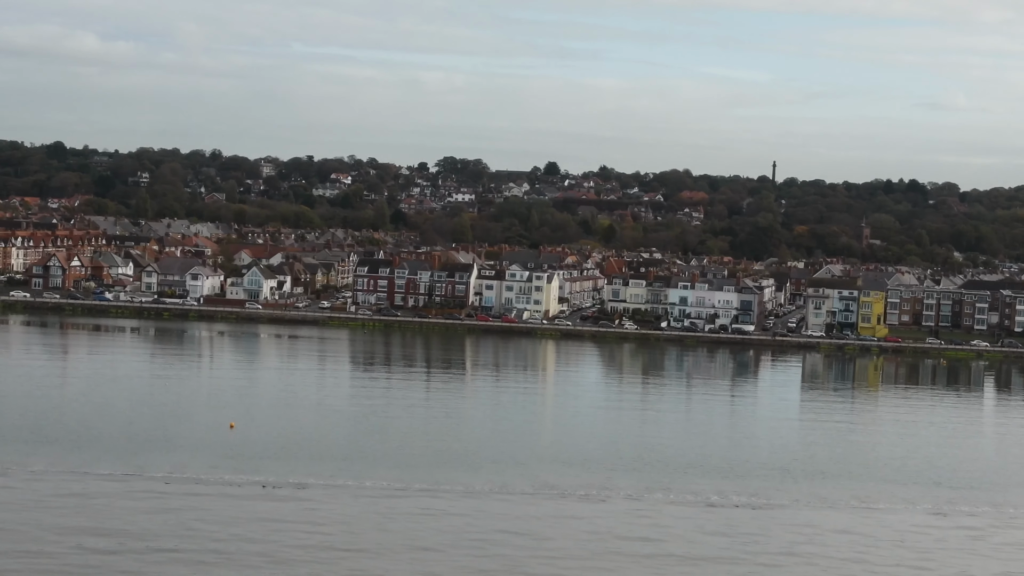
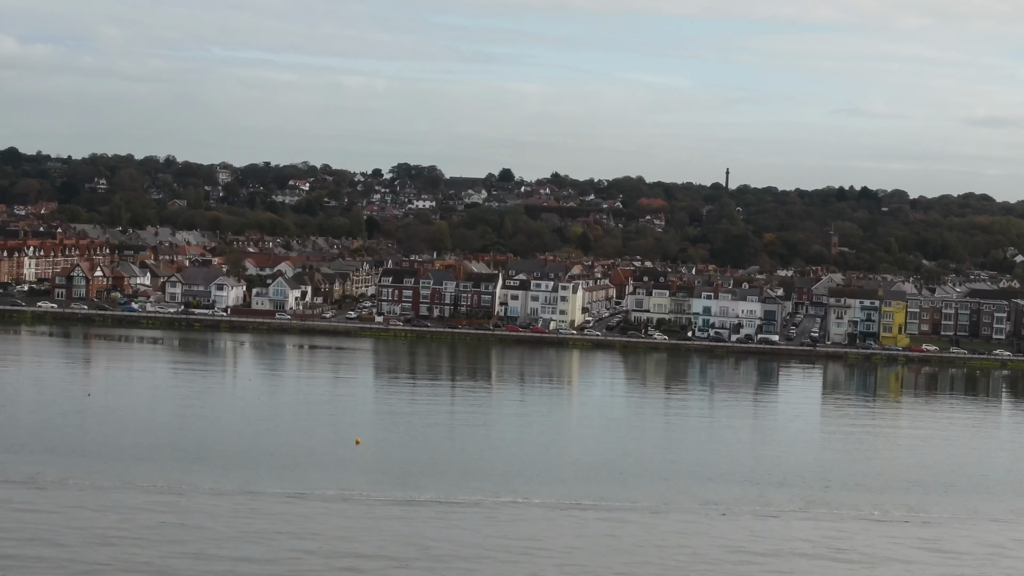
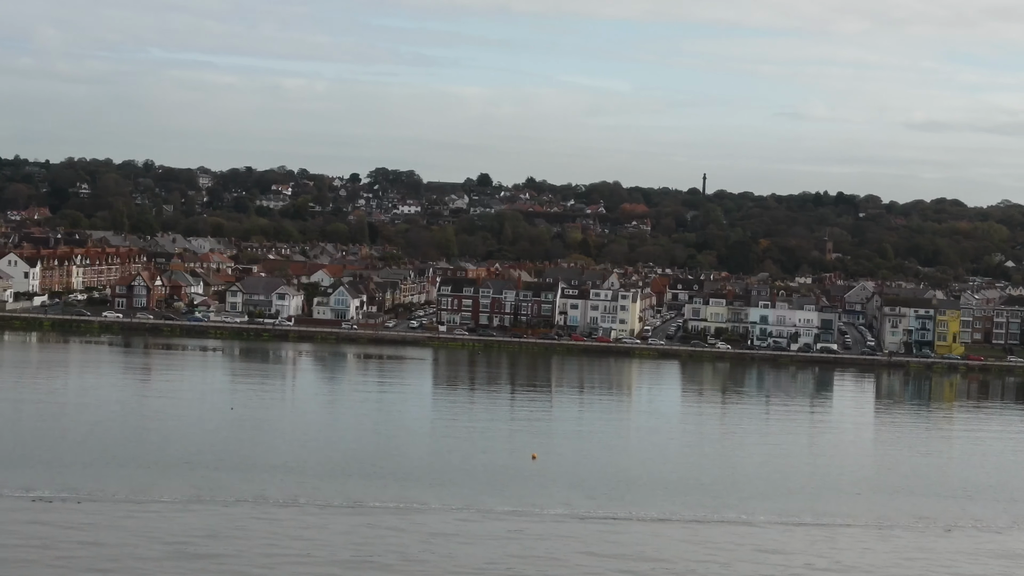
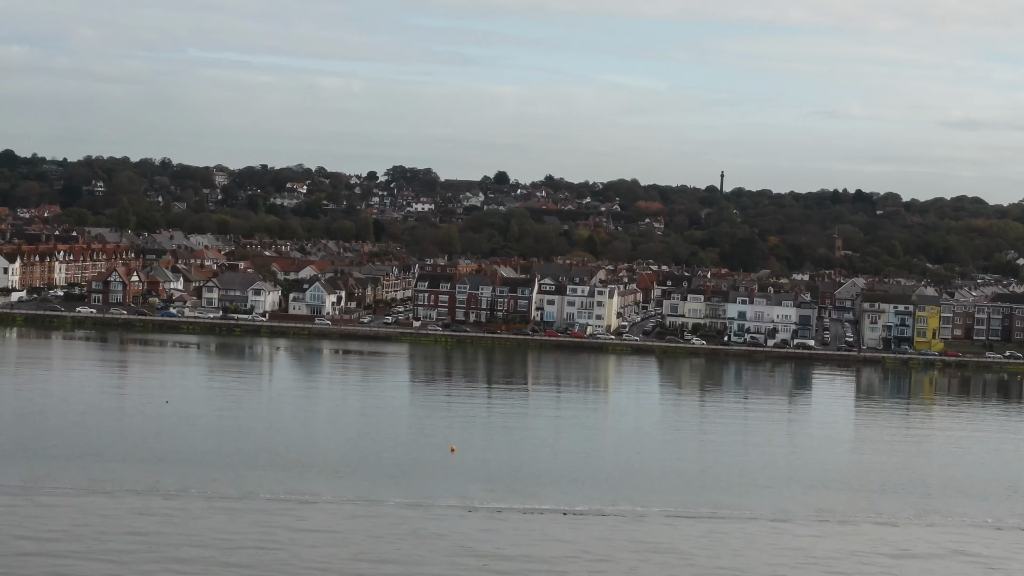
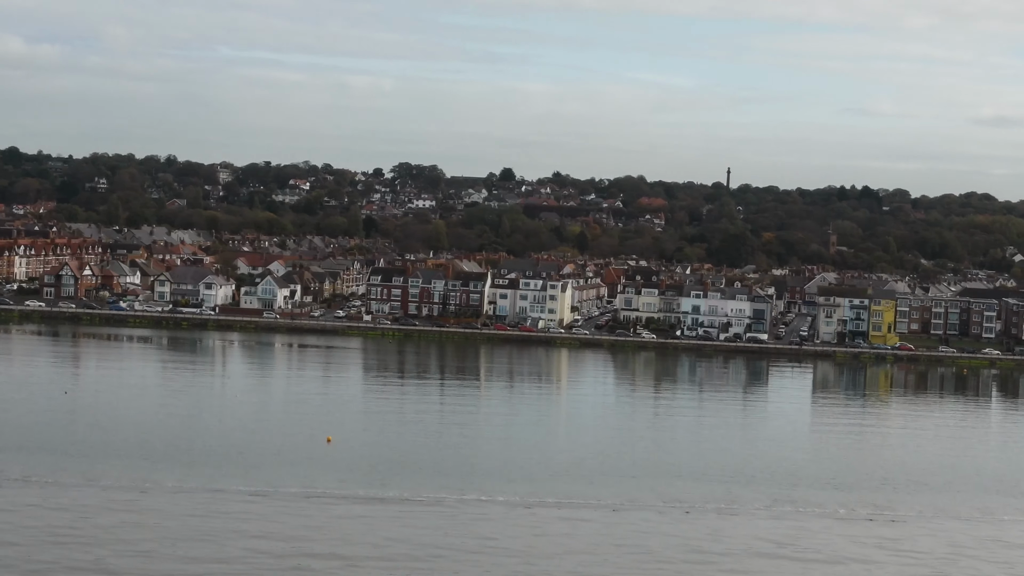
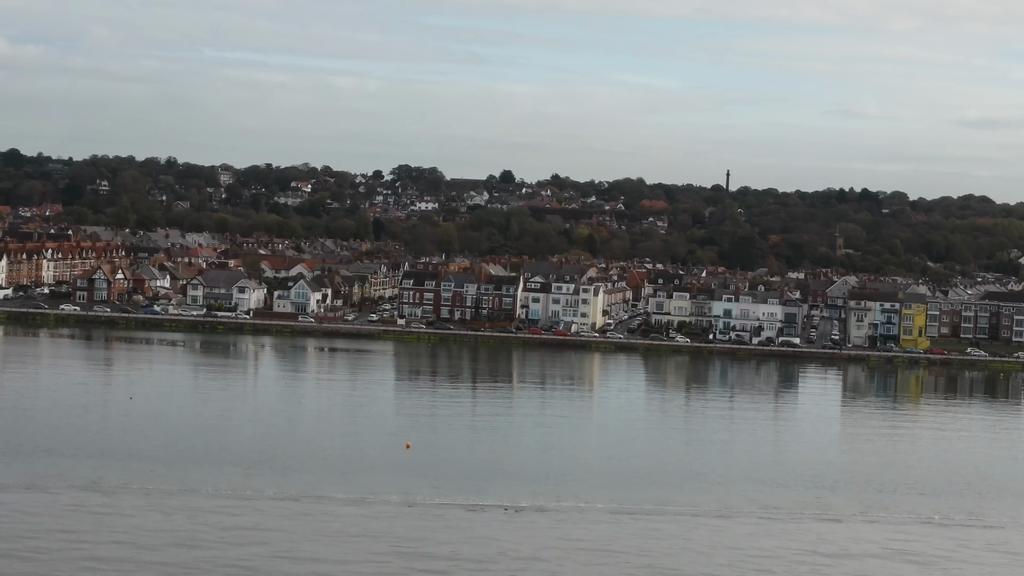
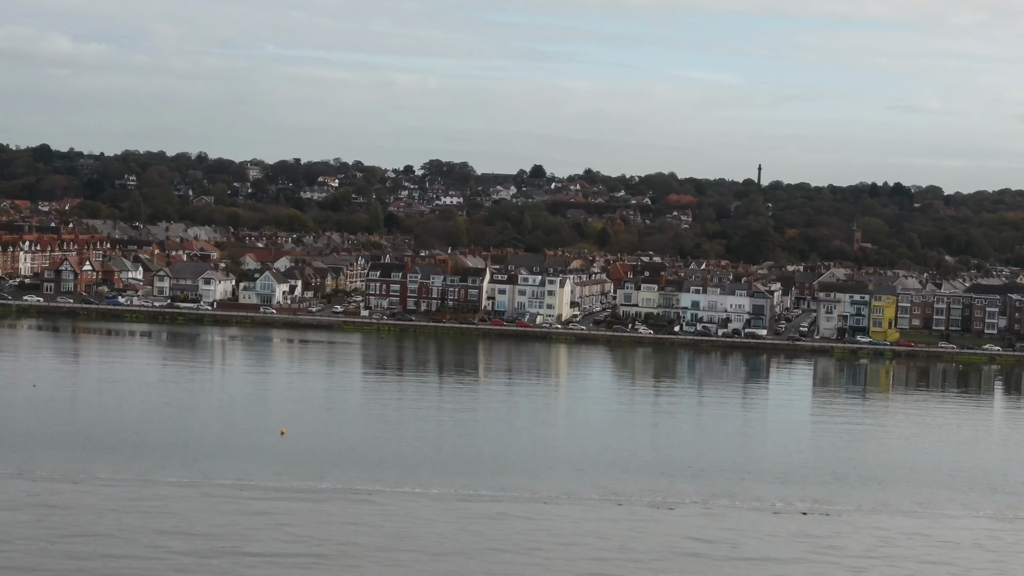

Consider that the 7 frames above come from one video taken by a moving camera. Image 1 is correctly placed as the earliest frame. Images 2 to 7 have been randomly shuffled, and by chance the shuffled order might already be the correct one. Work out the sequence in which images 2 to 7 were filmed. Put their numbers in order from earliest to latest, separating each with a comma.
7, 5, 2, 6, 4, 3
